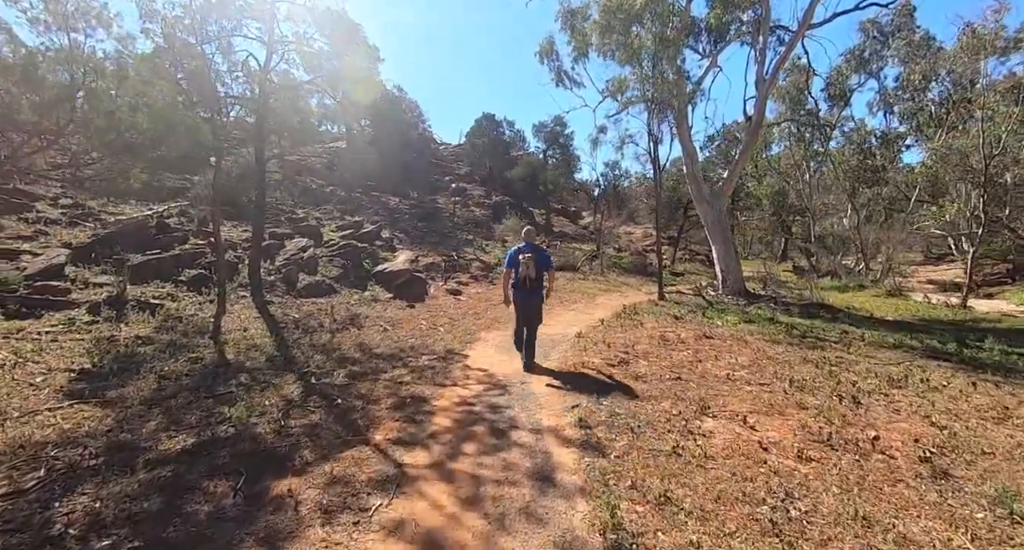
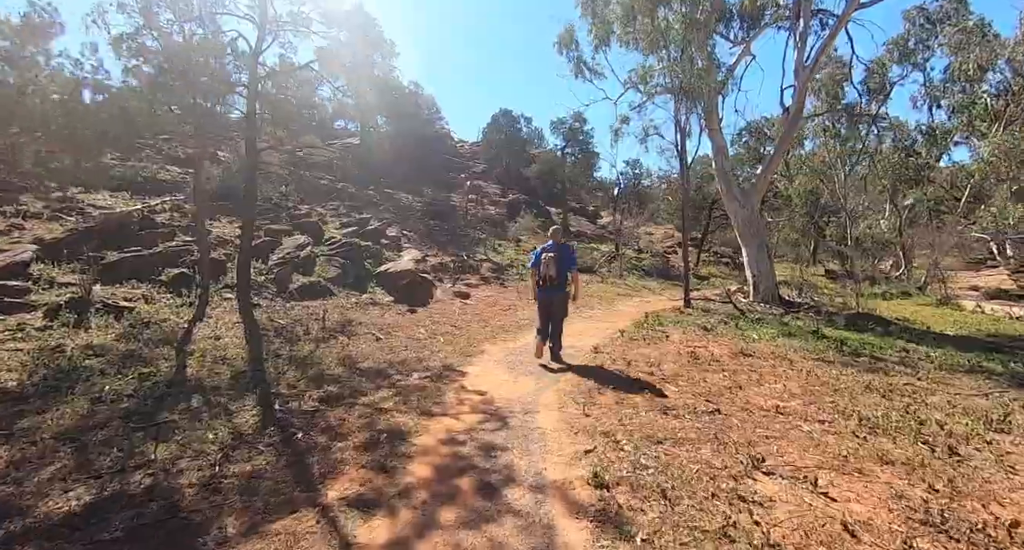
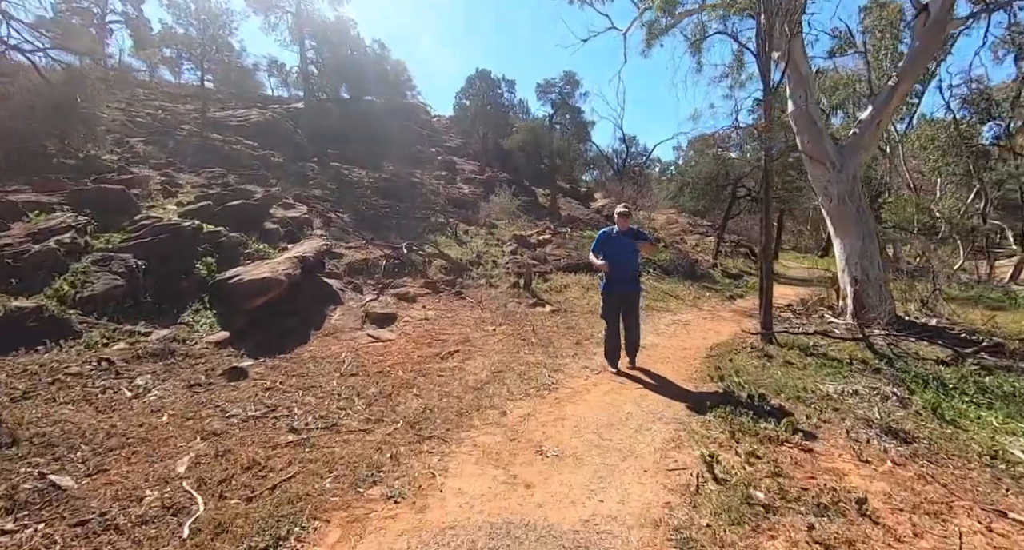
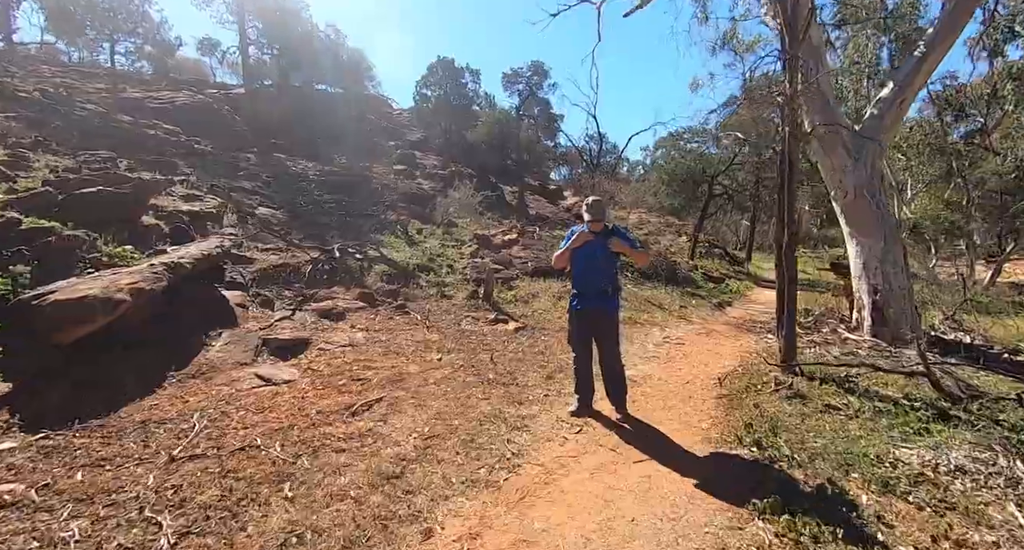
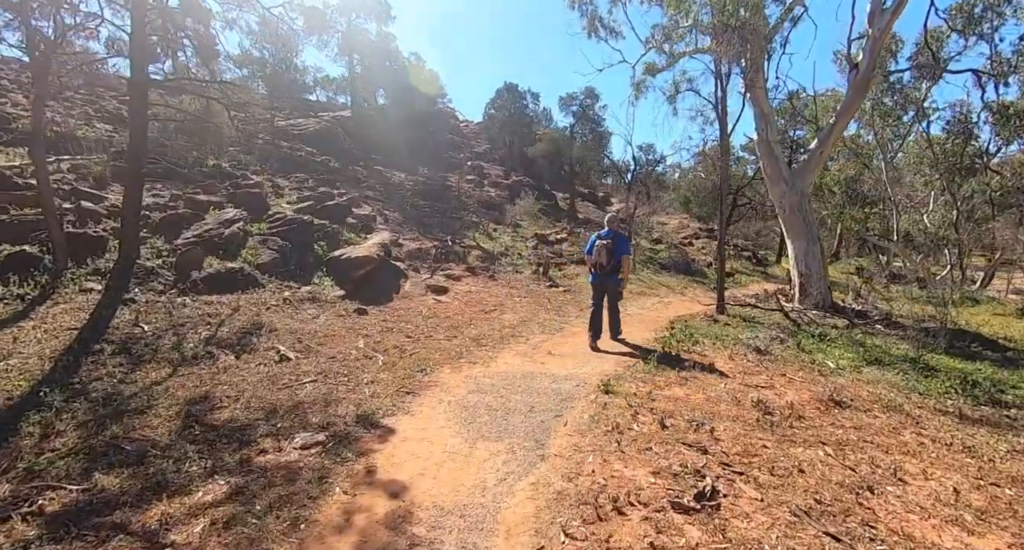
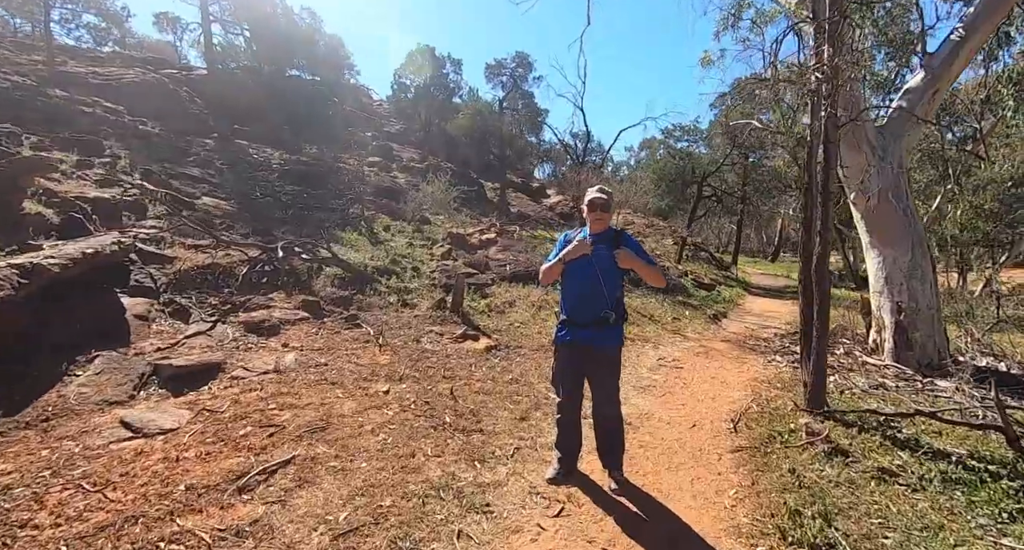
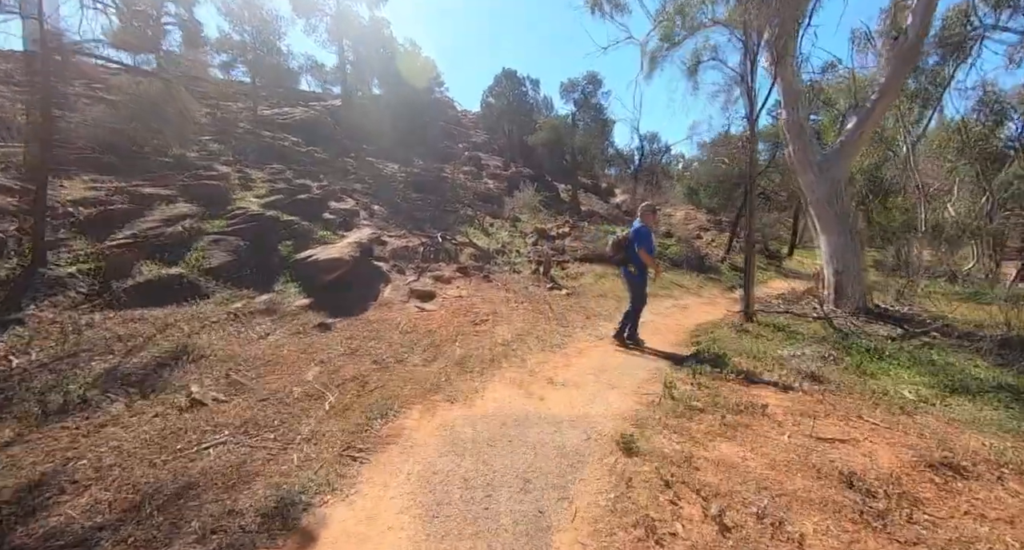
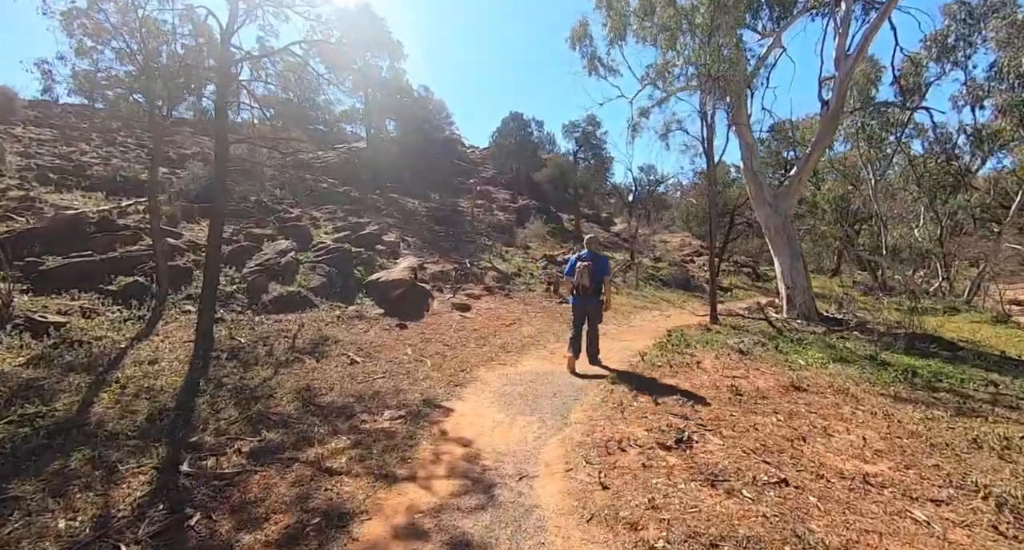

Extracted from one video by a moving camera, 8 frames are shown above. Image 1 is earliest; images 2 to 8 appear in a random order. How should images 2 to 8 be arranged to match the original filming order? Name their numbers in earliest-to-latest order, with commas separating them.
2, 8, 5, 7, 3, 4, 6
